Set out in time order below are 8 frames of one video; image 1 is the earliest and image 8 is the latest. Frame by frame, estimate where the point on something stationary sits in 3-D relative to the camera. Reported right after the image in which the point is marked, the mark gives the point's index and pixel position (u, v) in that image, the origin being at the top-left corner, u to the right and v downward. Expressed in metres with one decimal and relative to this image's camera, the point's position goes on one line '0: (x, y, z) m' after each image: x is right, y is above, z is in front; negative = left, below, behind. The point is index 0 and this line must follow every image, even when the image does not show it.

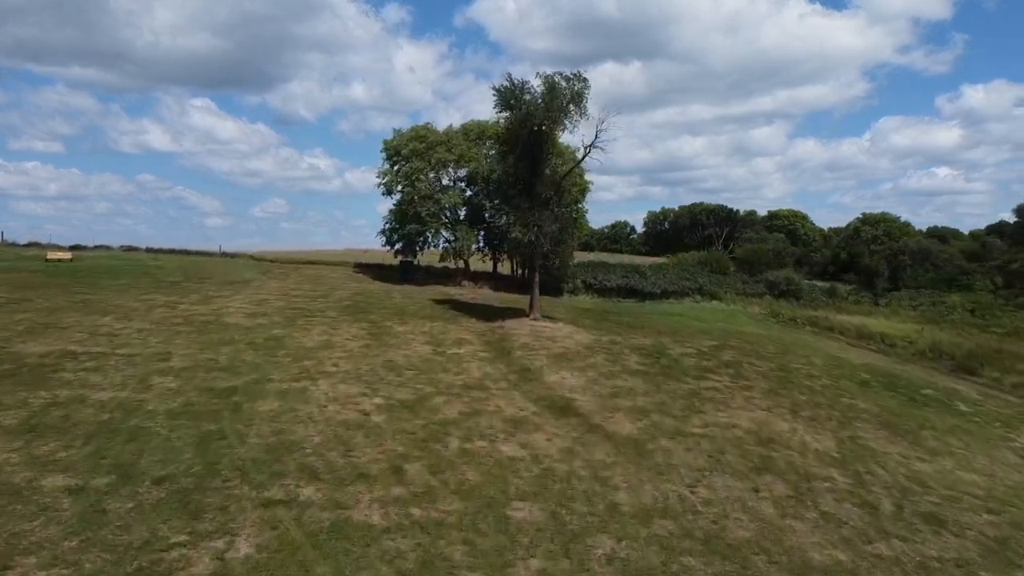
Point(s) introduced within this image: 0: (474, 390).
0: (-0.7, -2.0, +15.6) m
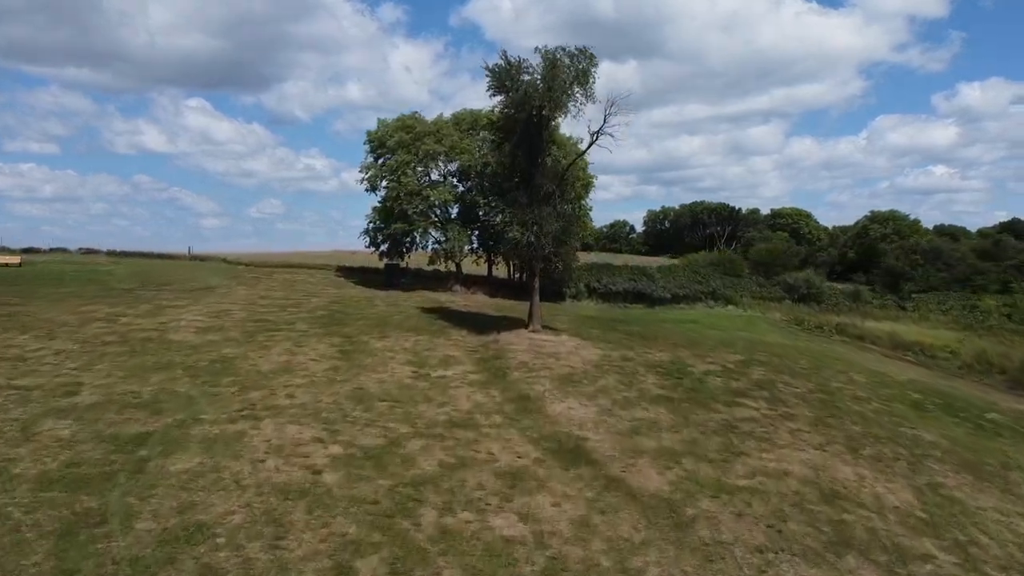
0: (-0.8, -2.2, +12.6) m
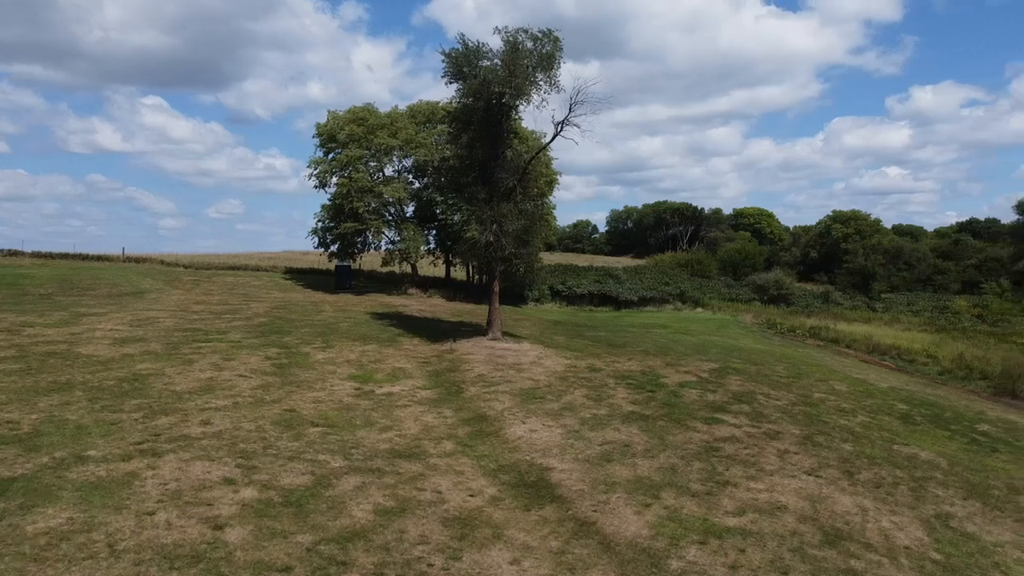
0: (-1.4, -2.3, +10.8) m
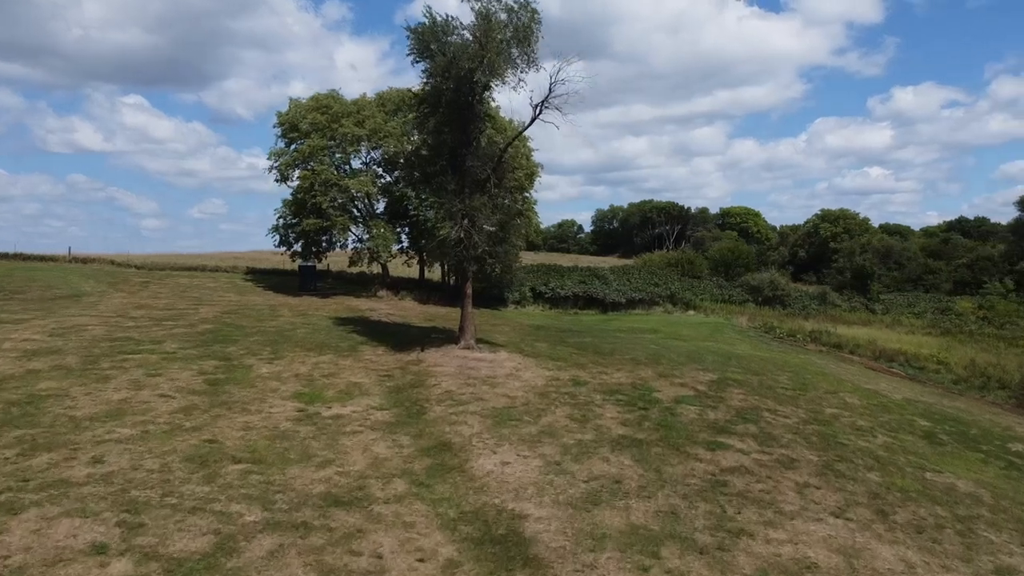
0: (-1.8, -2.4, +8.6) m
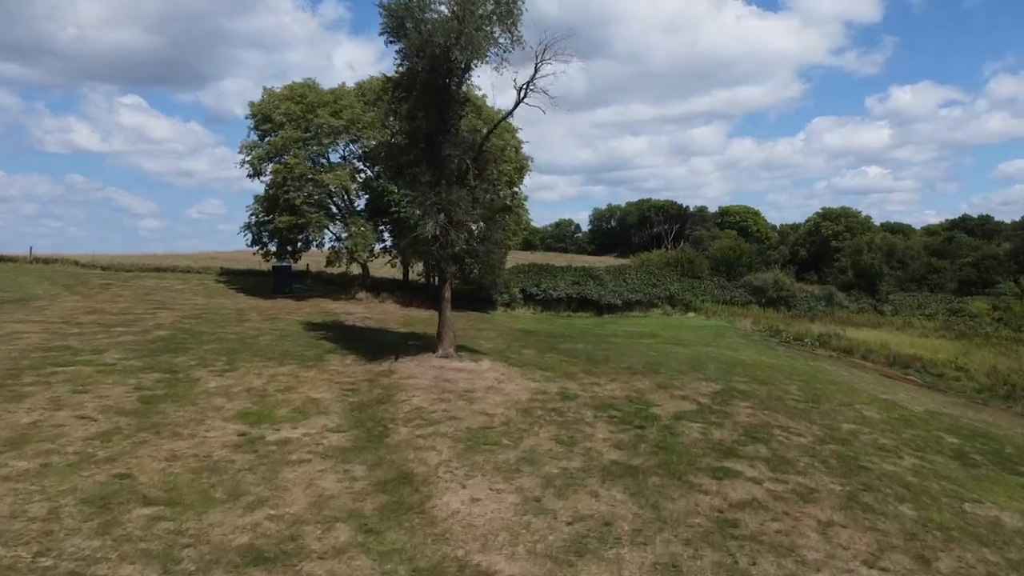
0: (-2.2, -2.4, +6.9) m
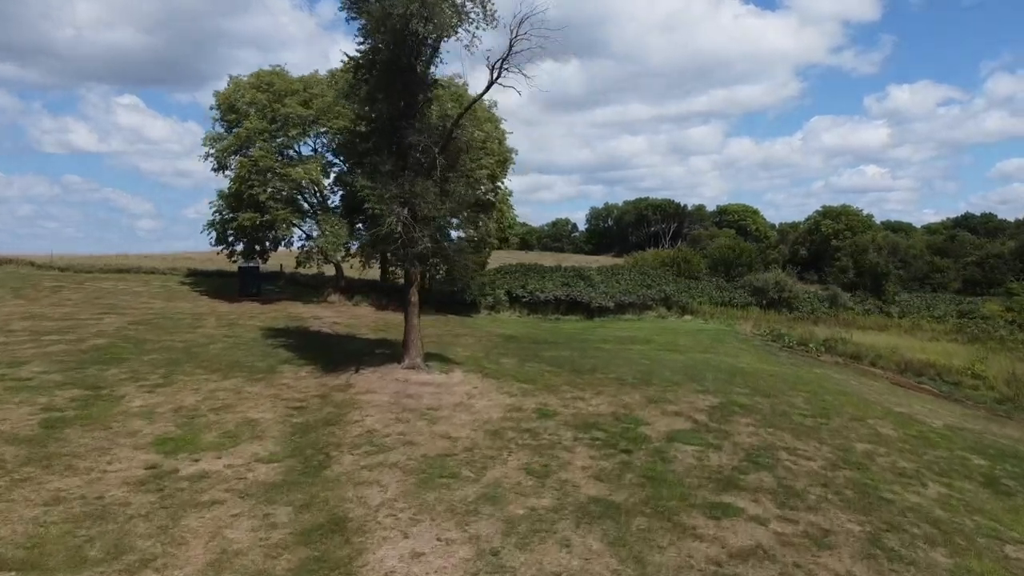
0: (-2.6, -2.5, +5.3) m
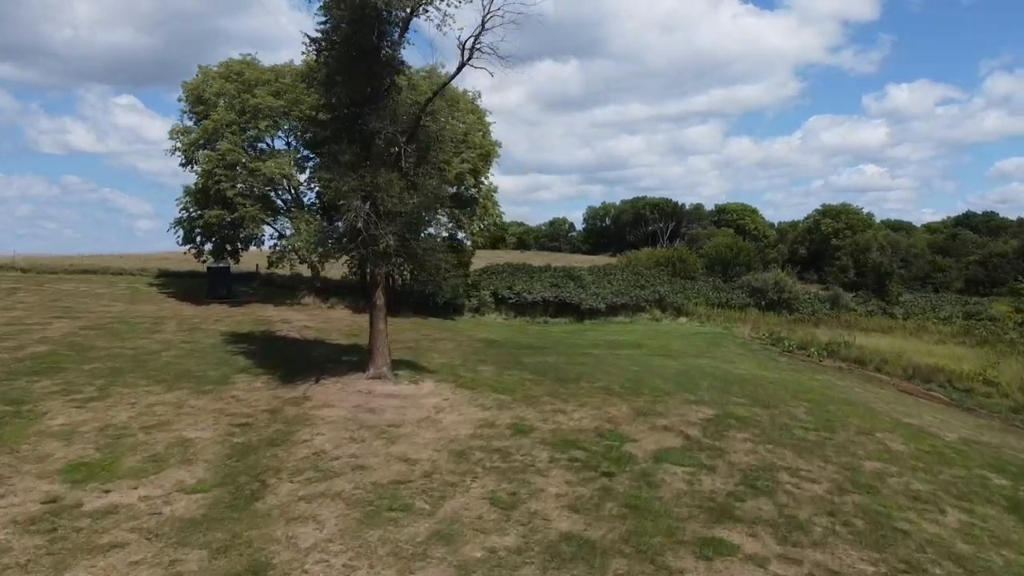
0: (-3.0, -2.6, +4.0) m
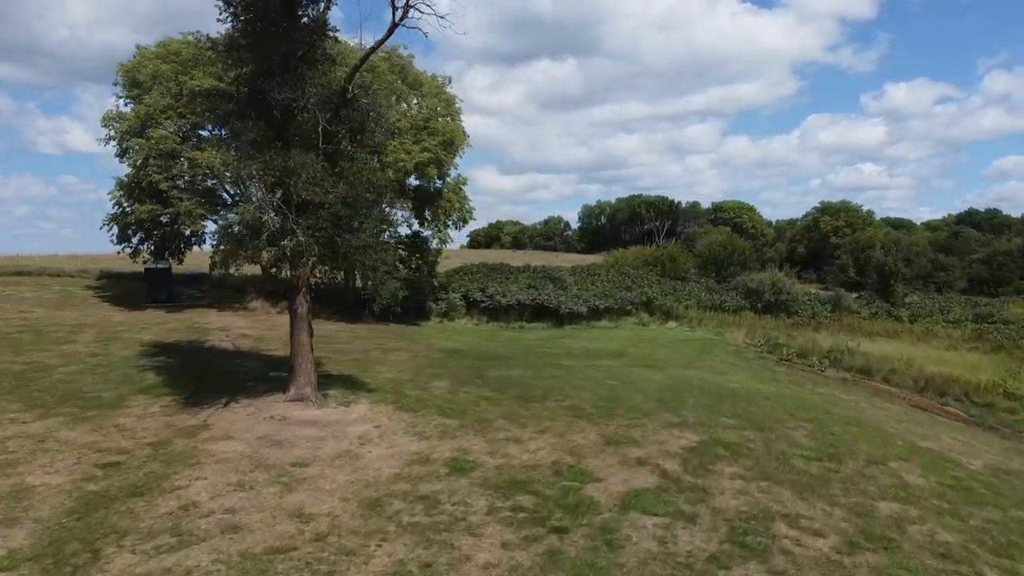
0: (-3.7, -2.6, +1.9) m
